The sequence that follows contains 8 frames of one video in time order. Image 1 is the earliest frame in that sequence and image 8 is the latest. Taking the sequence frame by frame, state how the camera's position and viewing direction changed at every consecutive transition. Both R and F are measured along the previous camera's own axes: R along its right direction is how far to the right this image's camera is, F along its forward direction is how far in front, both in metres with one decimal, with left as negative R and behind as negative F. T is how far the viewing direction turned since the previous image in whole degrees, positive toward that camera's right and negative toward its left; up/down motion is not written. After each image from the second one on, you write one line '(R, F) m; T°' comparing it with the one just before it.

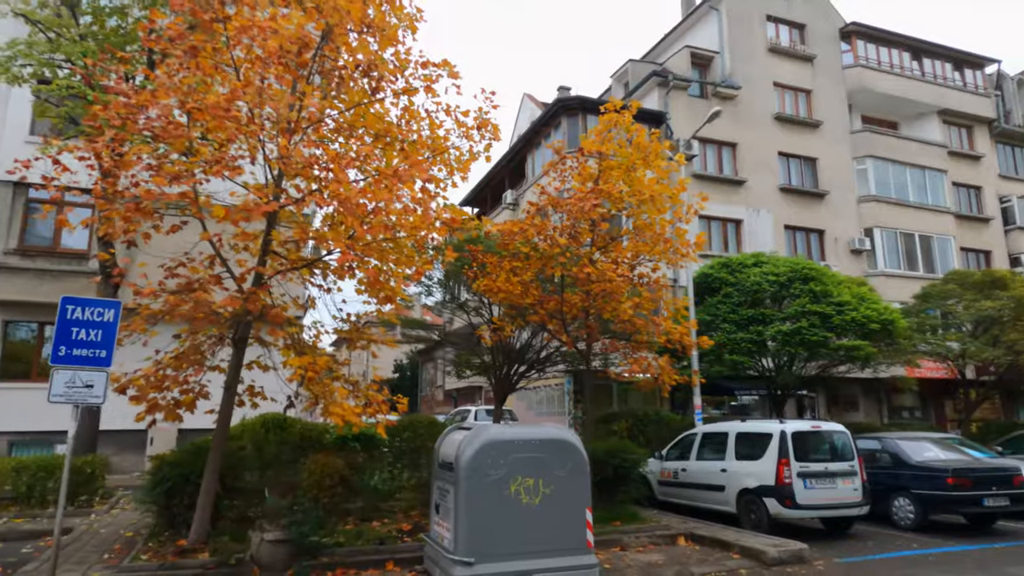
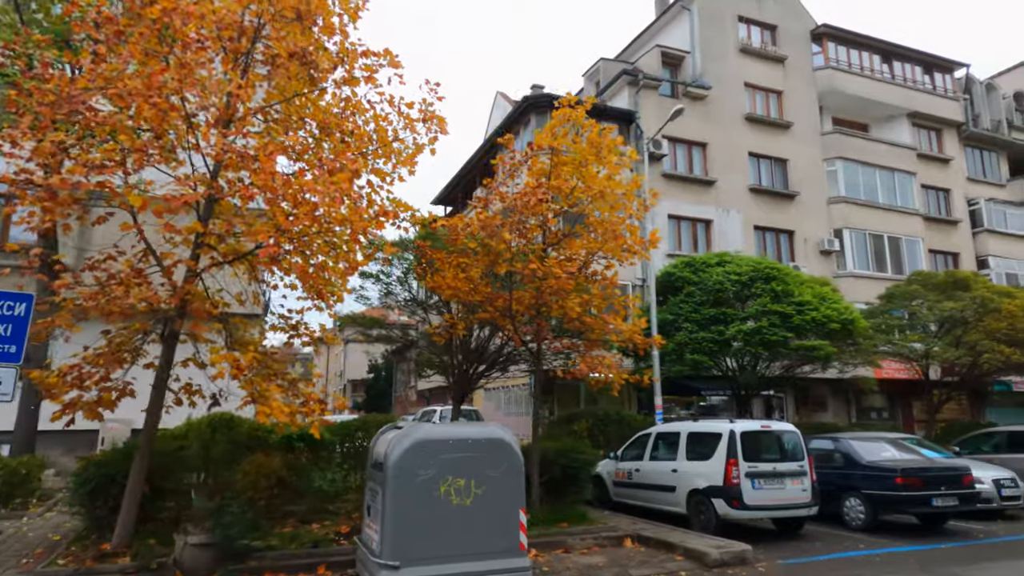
(+0.5, +0.2) m; +1°
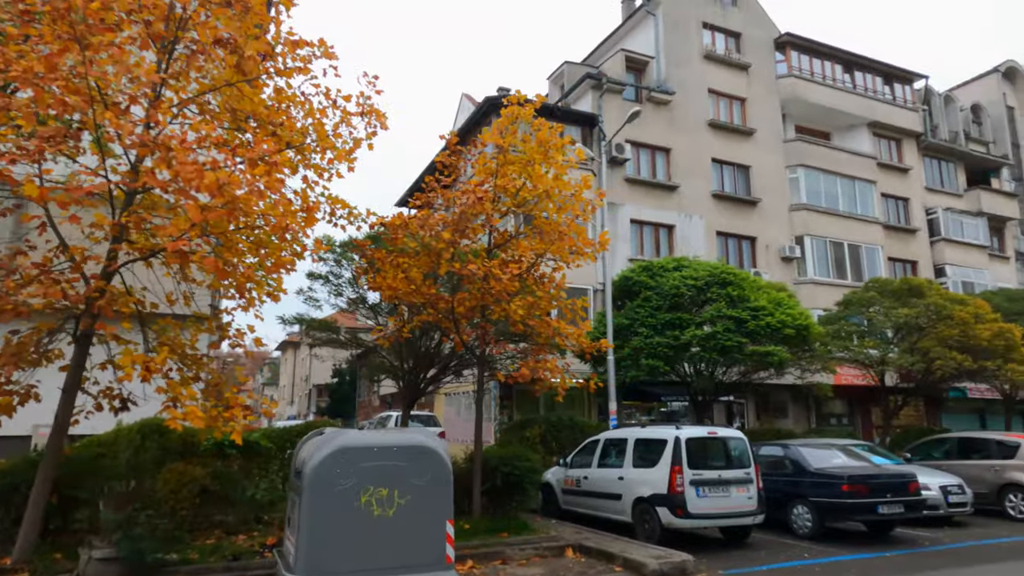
(+0.5, +0.3) m; +2°
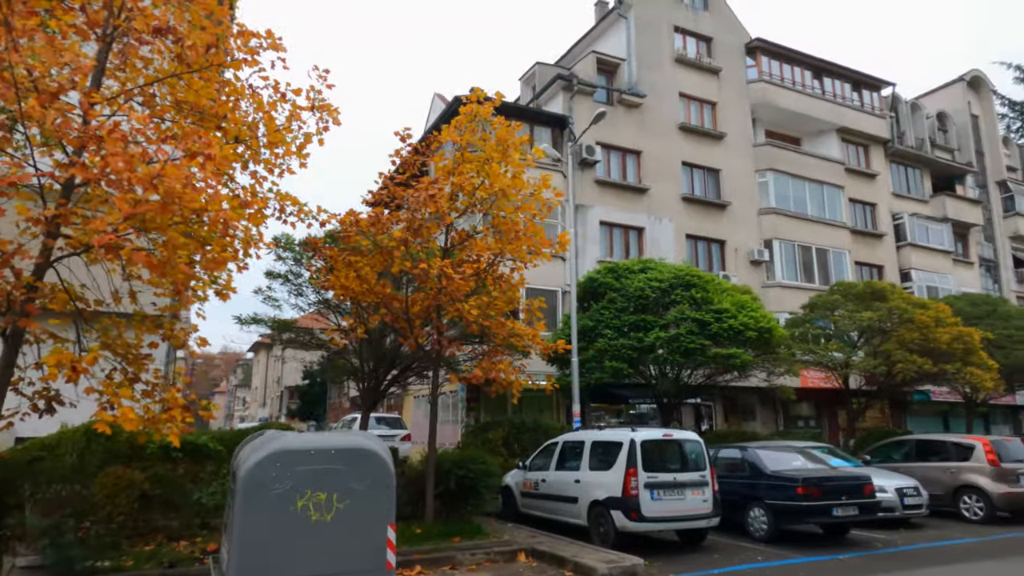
(+0.3, +0.1) m; +2°
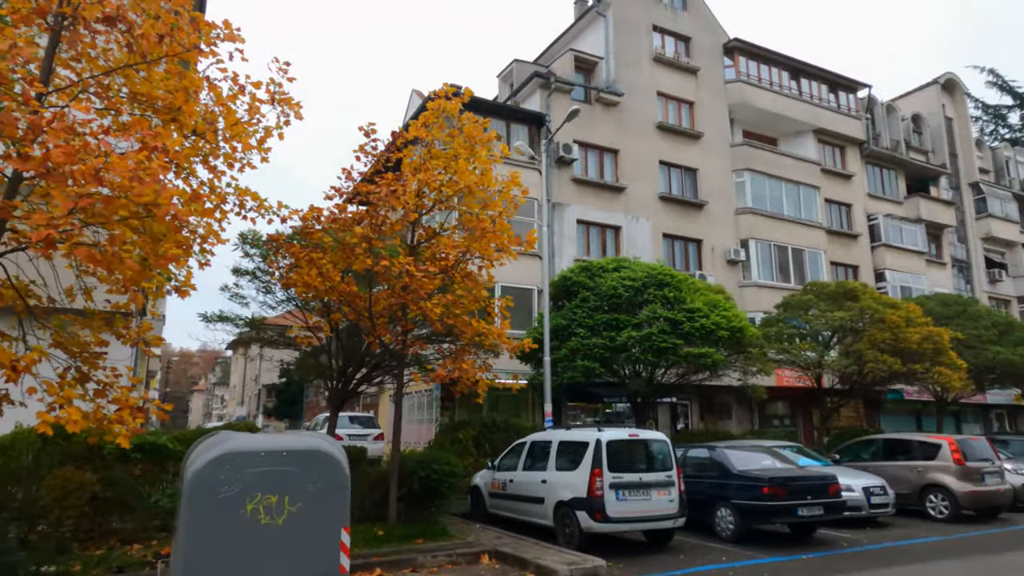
(+0.2, +0.1) m; +1°
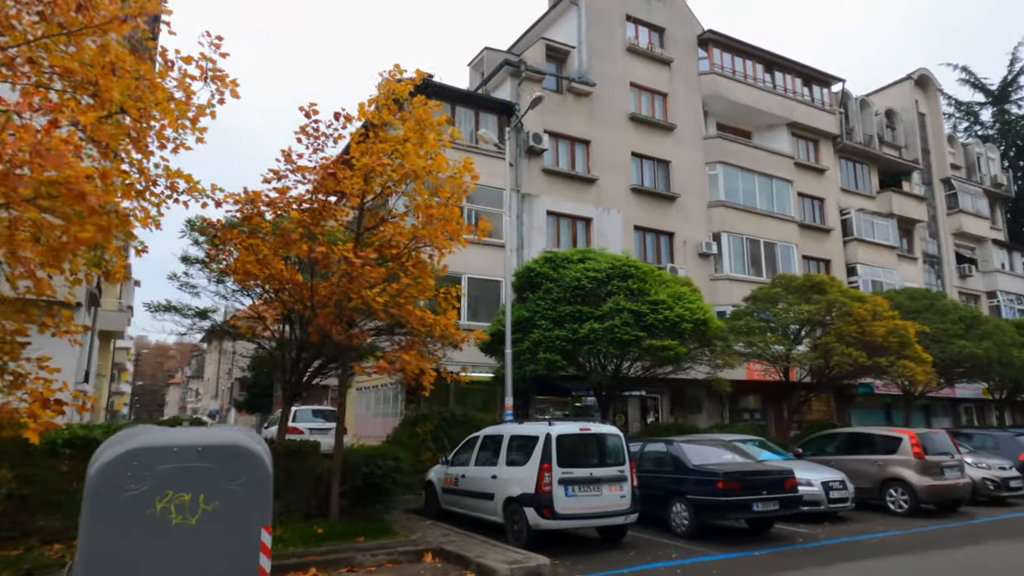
(+0.5, +0.3) m; +1°
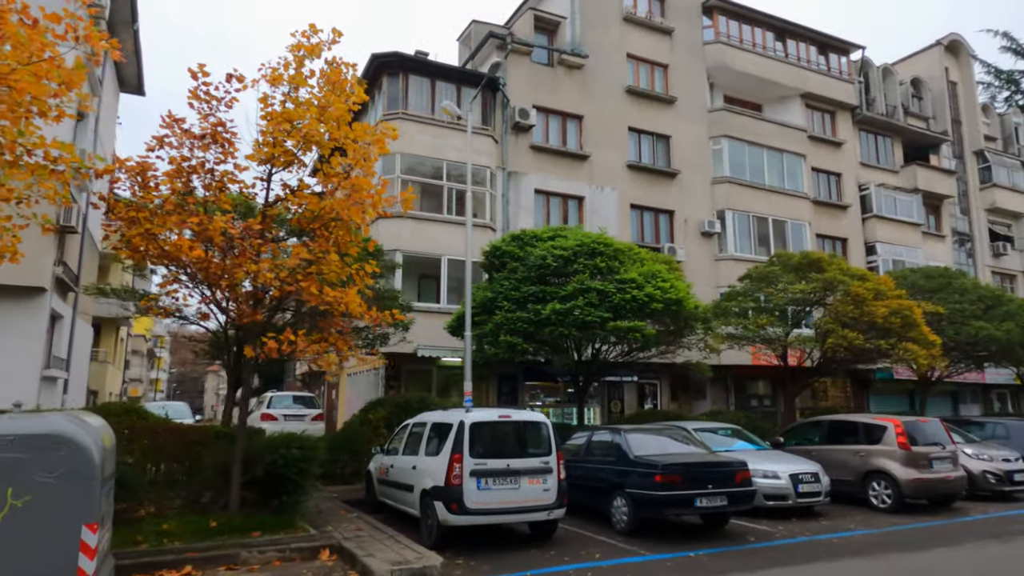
(+1.5, +0.8) m; -3°
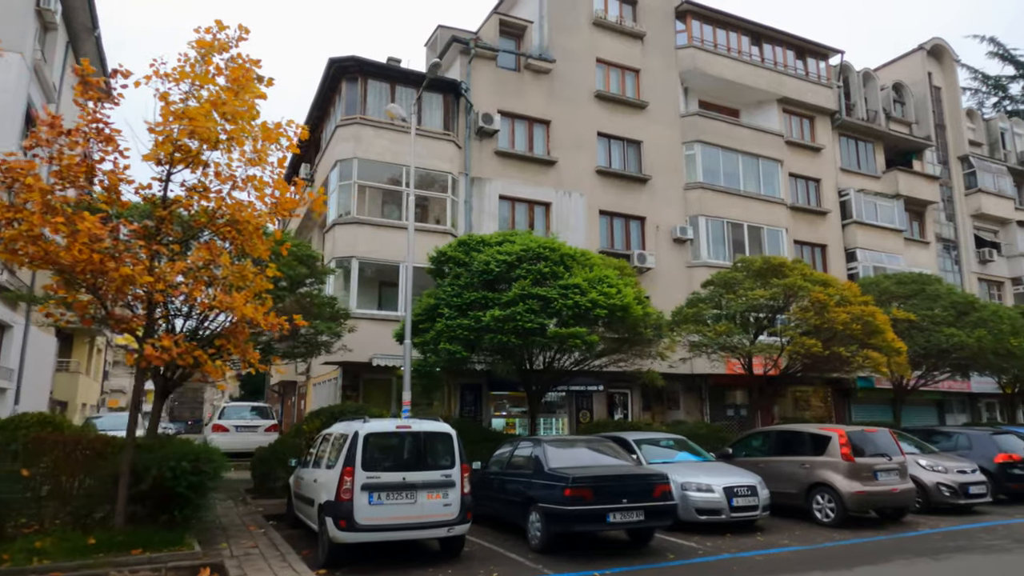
(+1.2, +0.4) m; 0°
